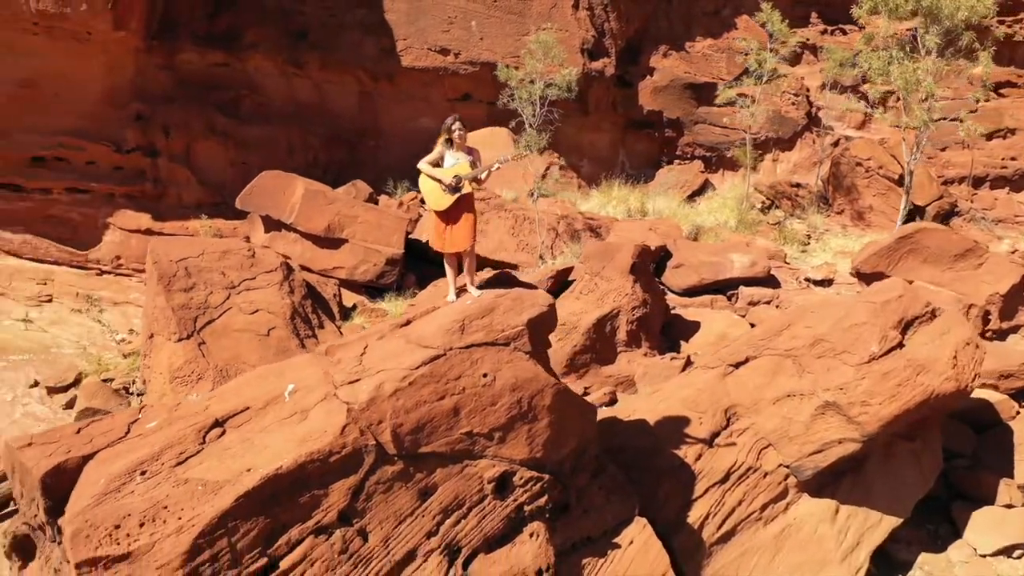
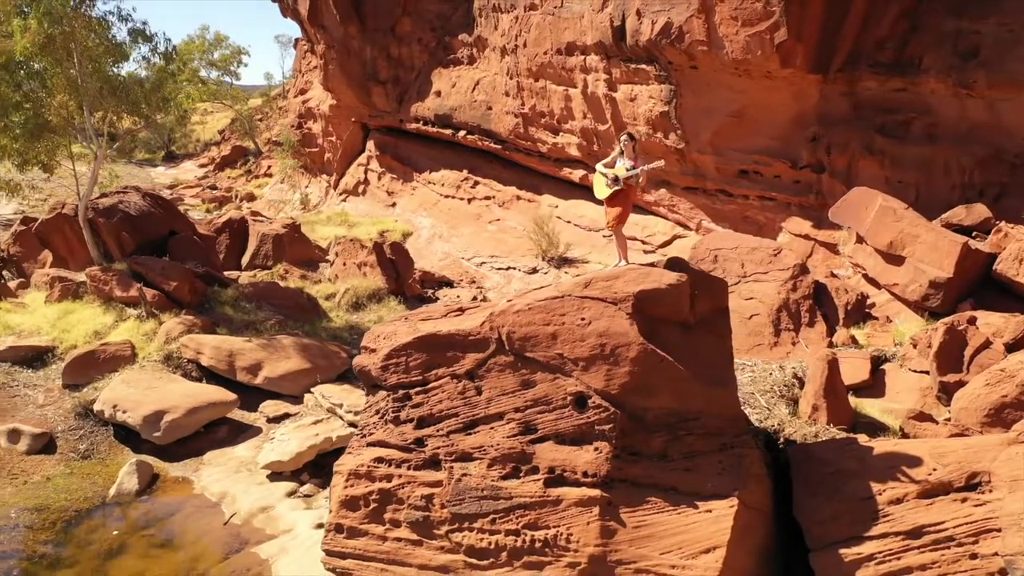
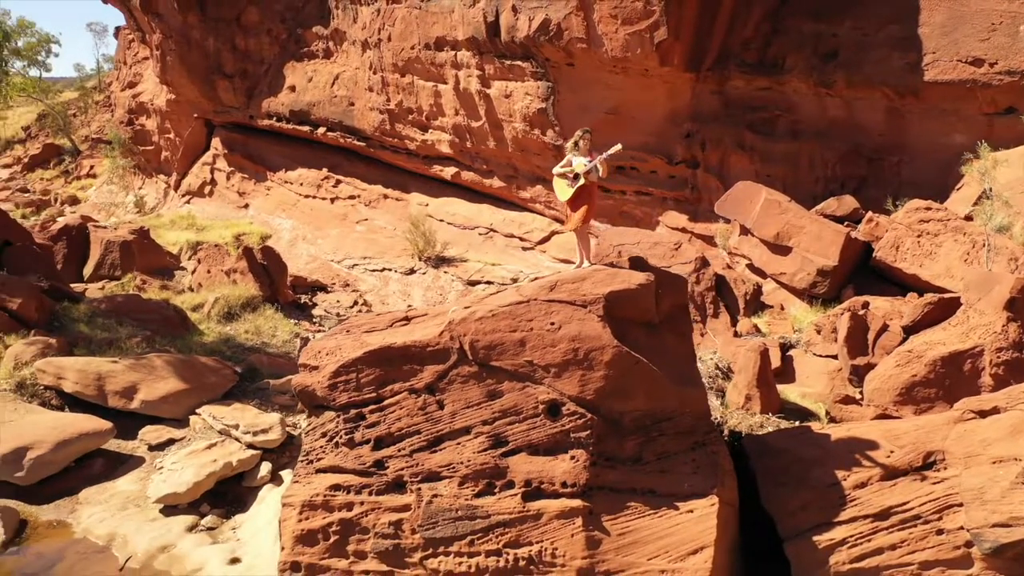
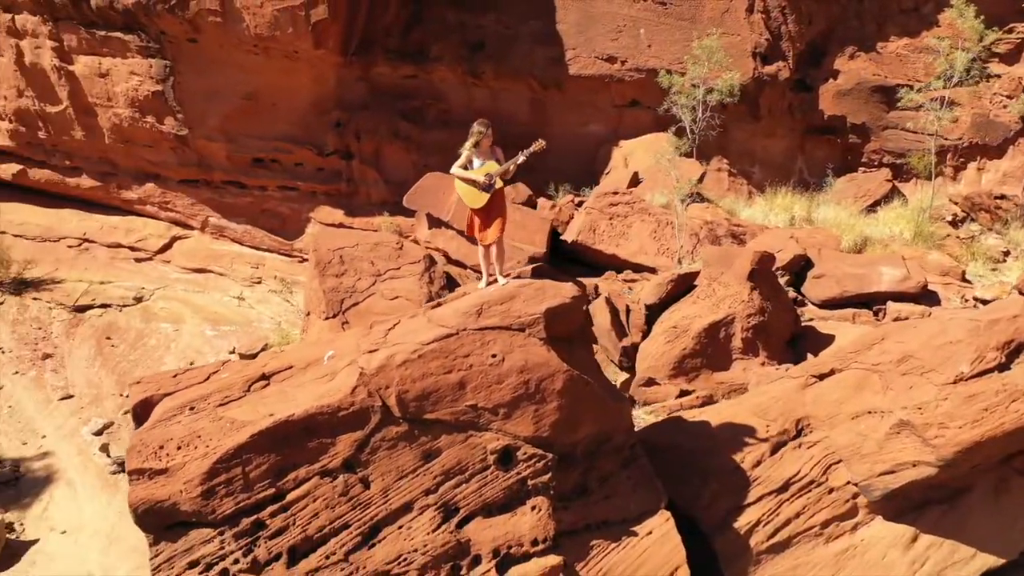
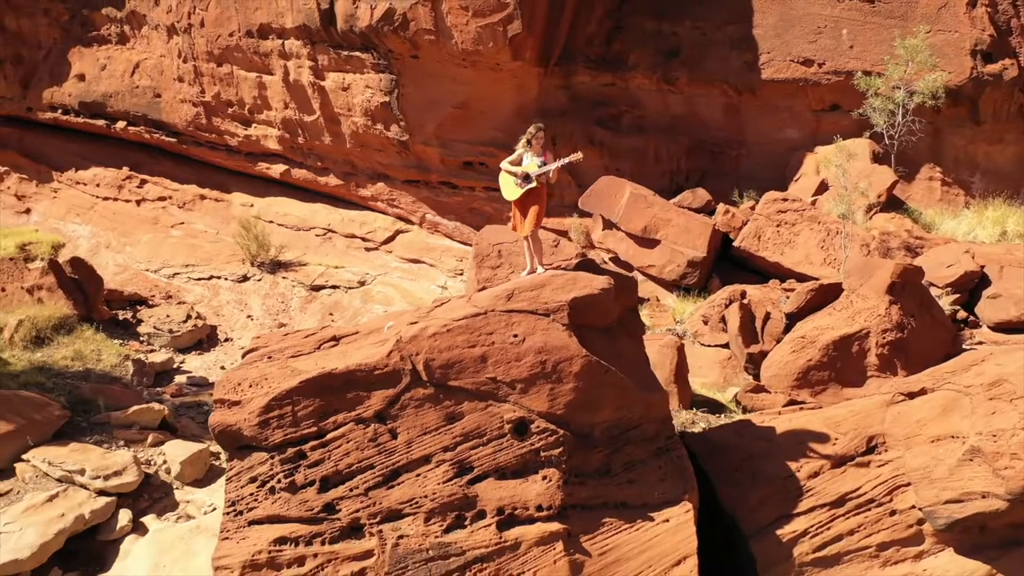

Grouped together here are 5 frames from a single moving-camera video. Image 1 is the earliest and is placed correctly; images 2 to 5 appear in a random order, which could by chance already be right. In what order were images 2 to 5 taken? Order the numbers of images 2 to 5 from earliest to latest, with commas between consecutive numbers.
4, 5, 3, 2
